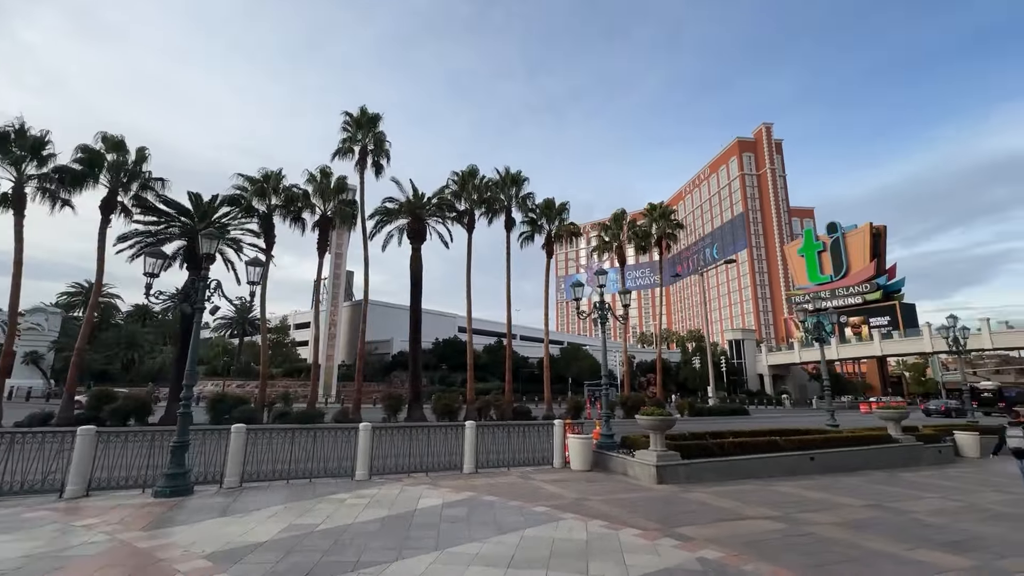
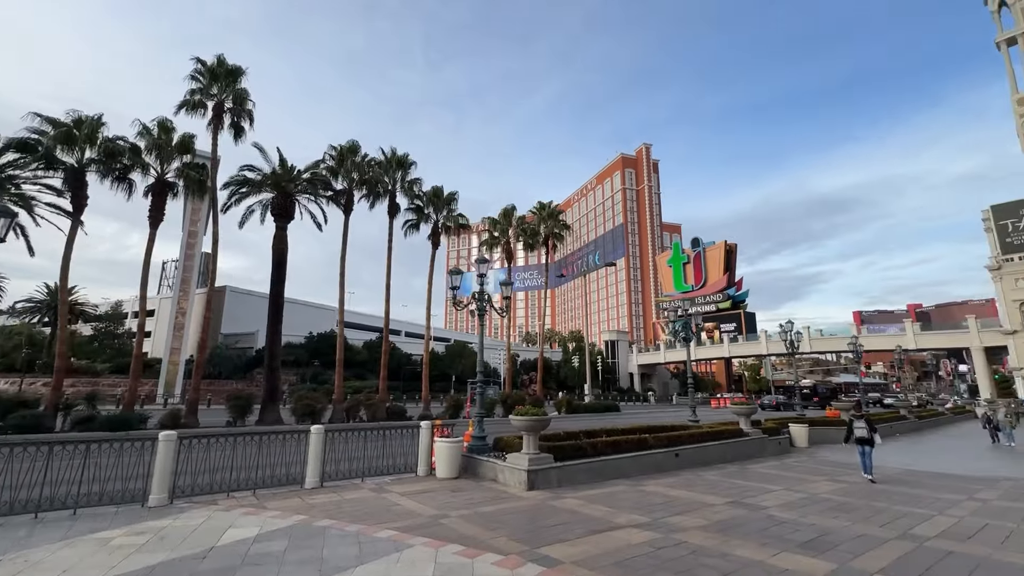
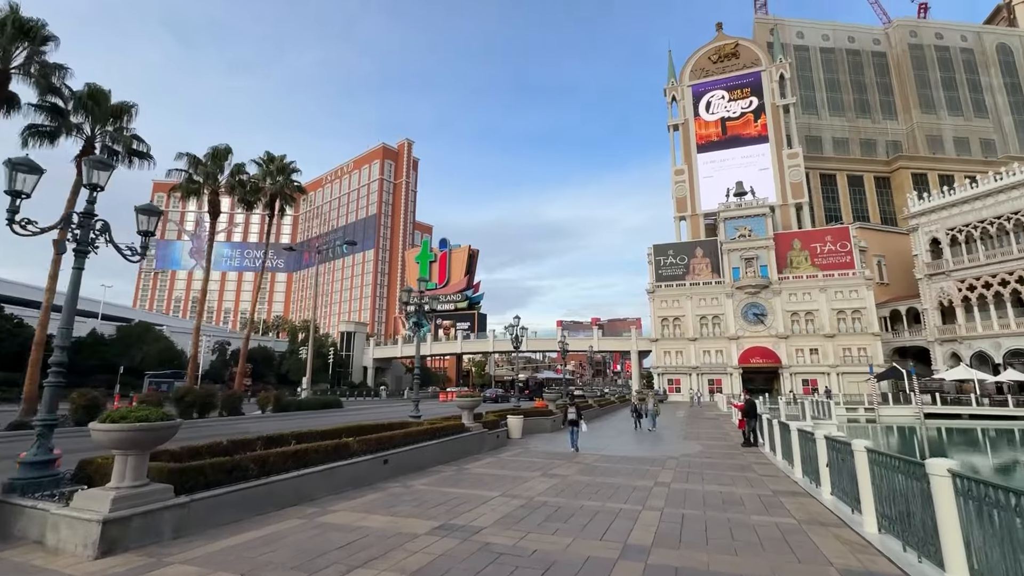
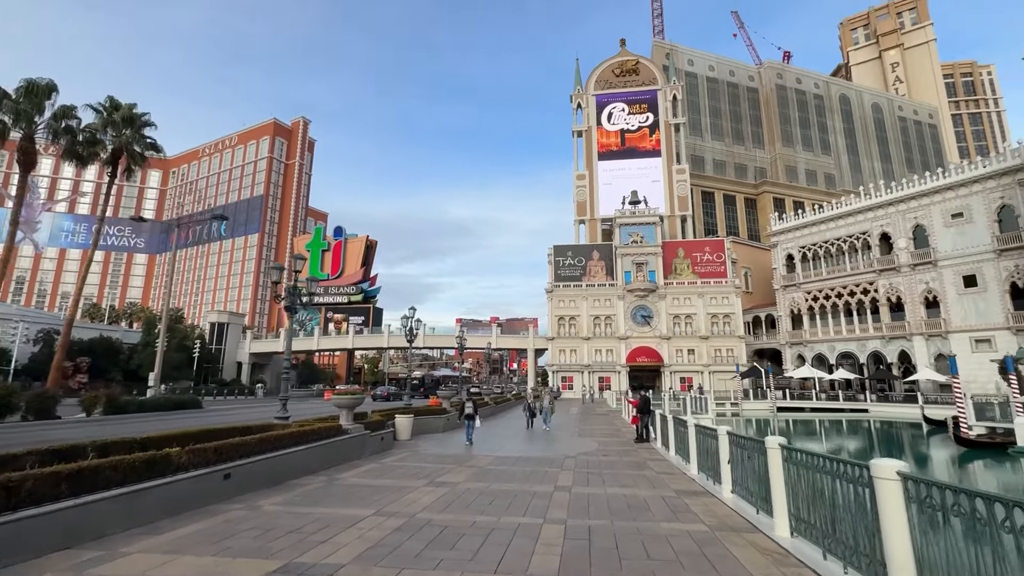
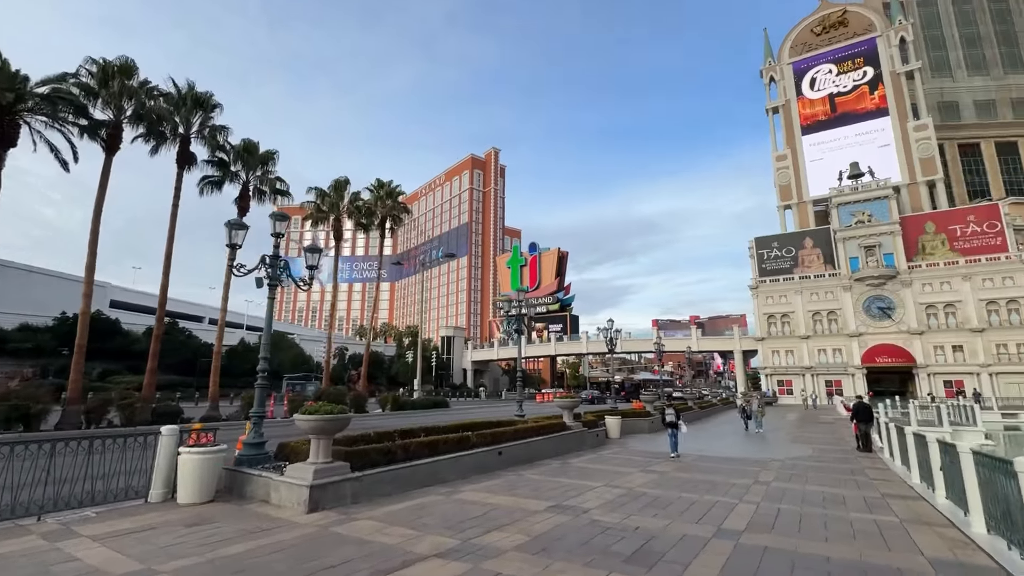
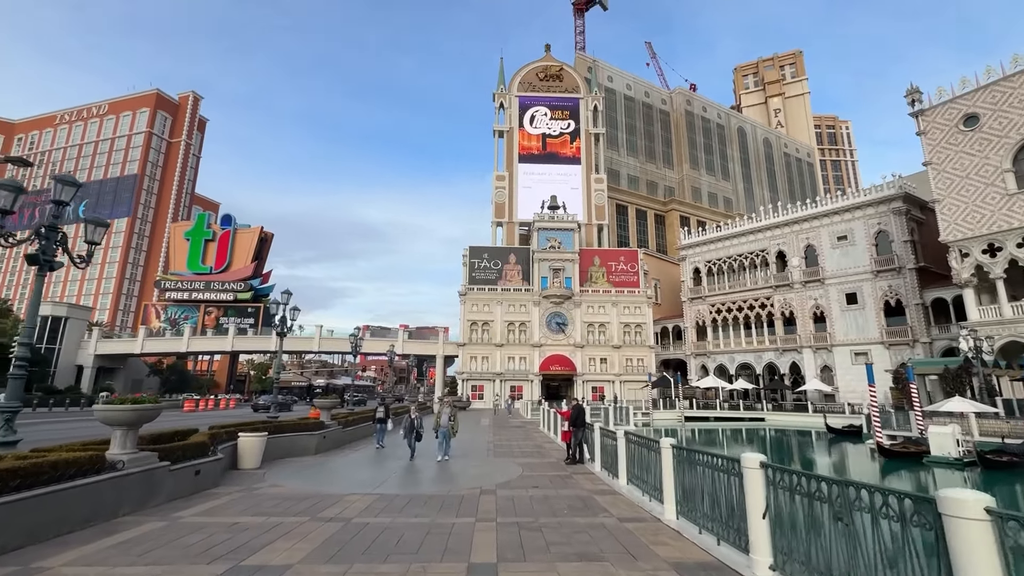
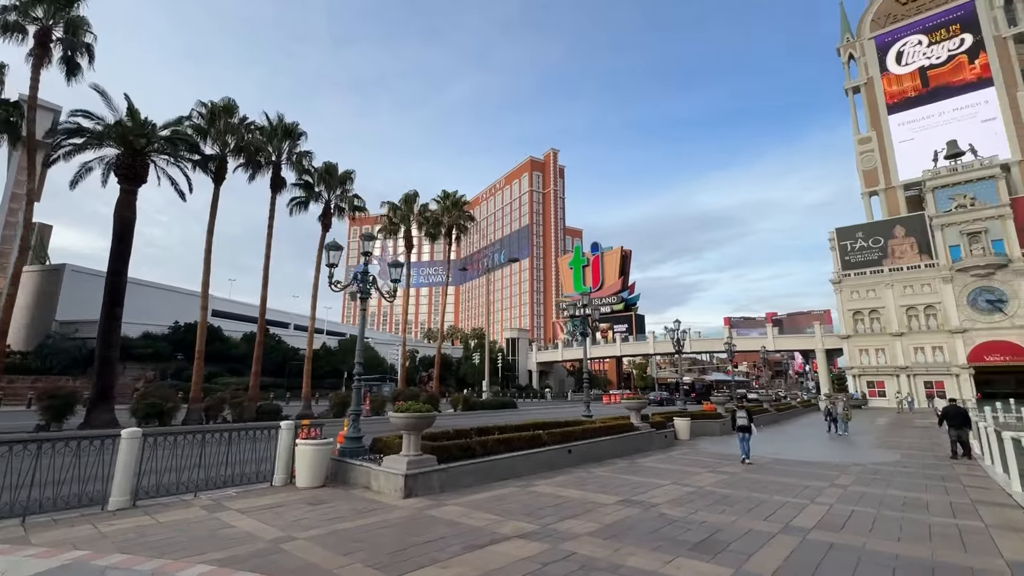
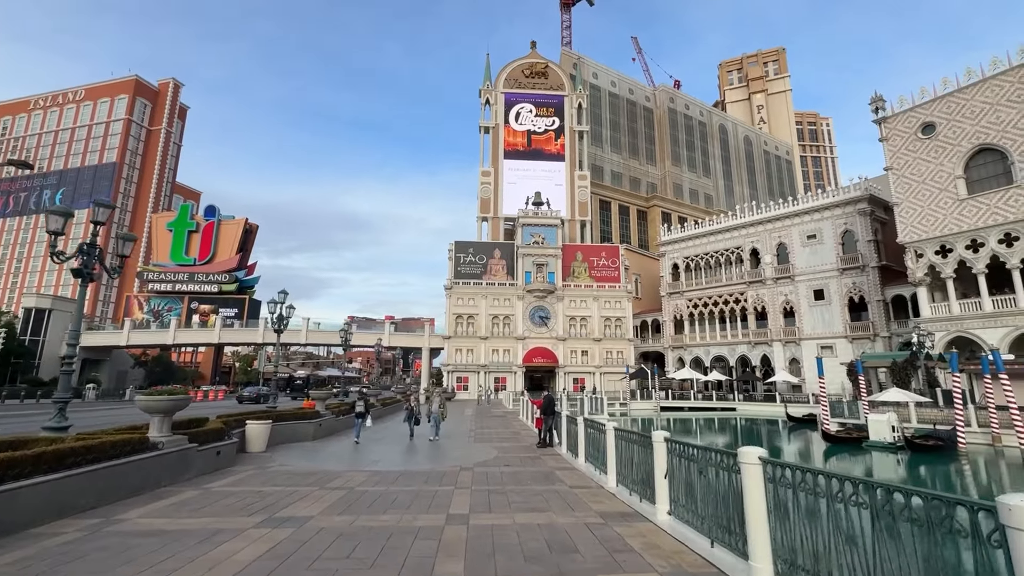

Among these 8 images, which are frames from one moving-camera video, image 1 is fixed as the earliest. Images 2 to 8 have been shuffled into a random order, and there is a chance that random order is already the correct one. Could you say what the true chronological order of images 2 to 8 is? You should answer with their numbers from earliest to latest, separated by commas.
2, 7, 5, 3, 4, 8, 6
